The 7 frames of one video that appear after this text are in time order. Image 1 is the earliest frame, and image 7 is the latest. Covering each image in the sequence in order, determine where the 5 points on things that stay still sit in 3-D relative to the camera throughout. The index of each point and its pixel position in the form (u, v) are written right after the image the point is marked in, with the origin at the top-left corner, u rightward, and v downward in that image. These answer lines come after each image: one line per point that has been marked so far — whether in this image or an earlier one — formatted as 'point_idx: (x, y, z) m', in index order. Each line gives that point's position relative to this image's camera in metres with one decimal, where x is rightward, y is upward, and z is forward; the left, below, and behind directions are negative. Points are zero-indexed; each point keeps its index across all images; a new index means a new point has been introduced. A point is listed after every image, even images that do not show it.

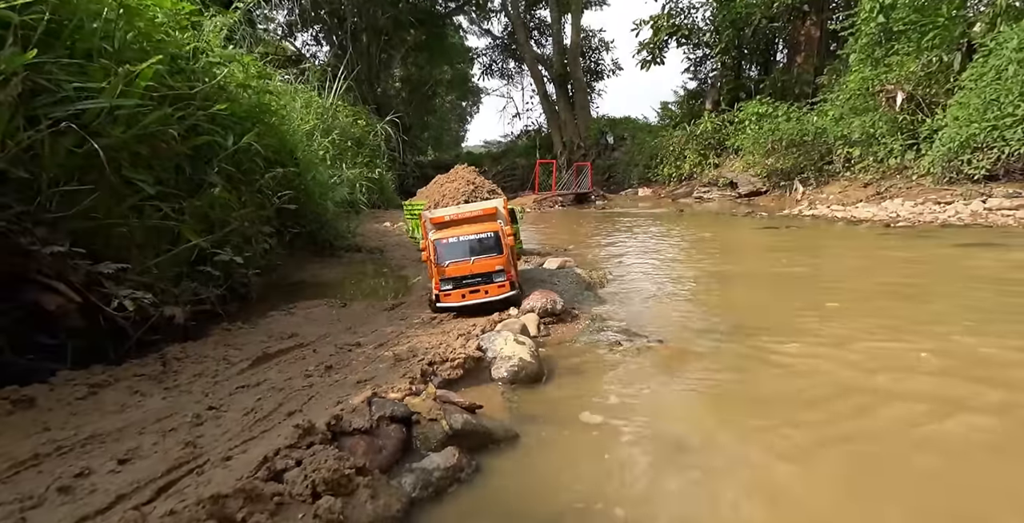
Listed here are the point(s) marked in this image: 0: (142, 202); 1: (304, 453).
0: (-3.5, +0.6, +4.8) m
1: (-1.1, -1.0, +2.6) m
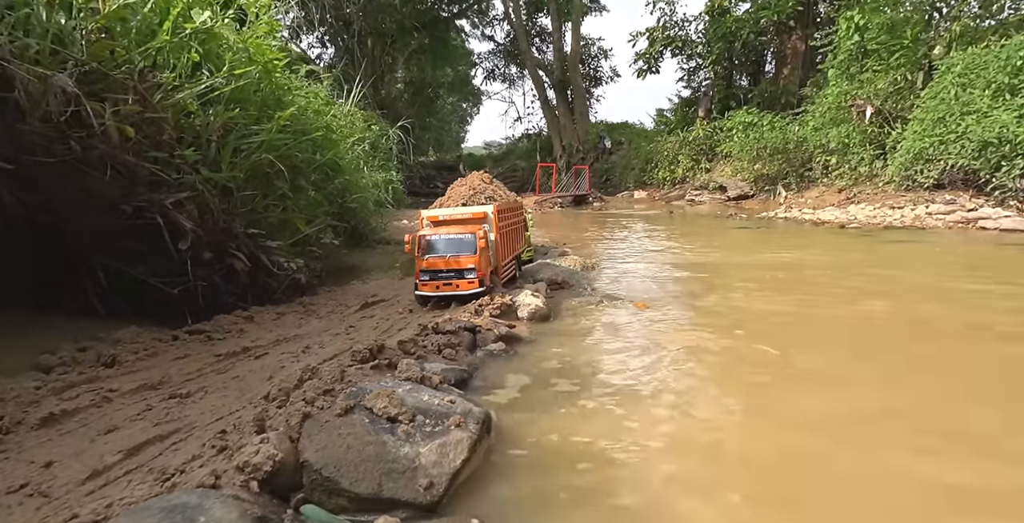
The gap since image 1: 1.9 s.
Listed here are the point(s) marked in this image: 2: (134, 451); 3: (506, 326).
0: (-3.2, +0.8, +7.1) m
1: (-0.8, -0.7, +4.9) m
2: (-2.1, -1.1, +2.8) m
3: (-0.1, -0.7, +5.6) m
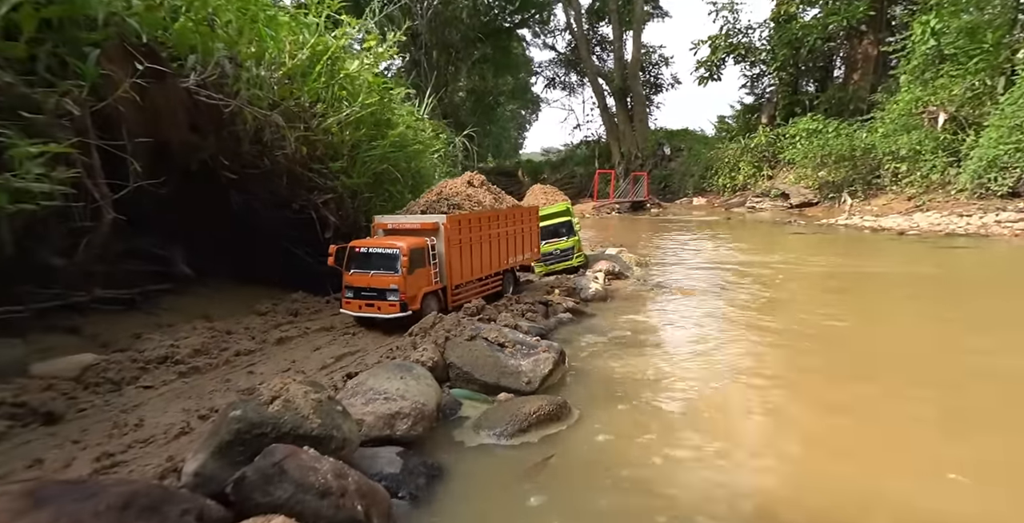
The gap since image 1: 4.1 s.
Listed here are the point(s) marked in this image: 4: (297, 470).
0: (-2.1, +1.0, +8.8) m
1: (0.0, -0.6, +6.4) m
2: (-1.5, -0.8, +4.4) m
3: (+0.8, -0.6, +6.9) m
4: (-0.9, -0.9, +2.1) m
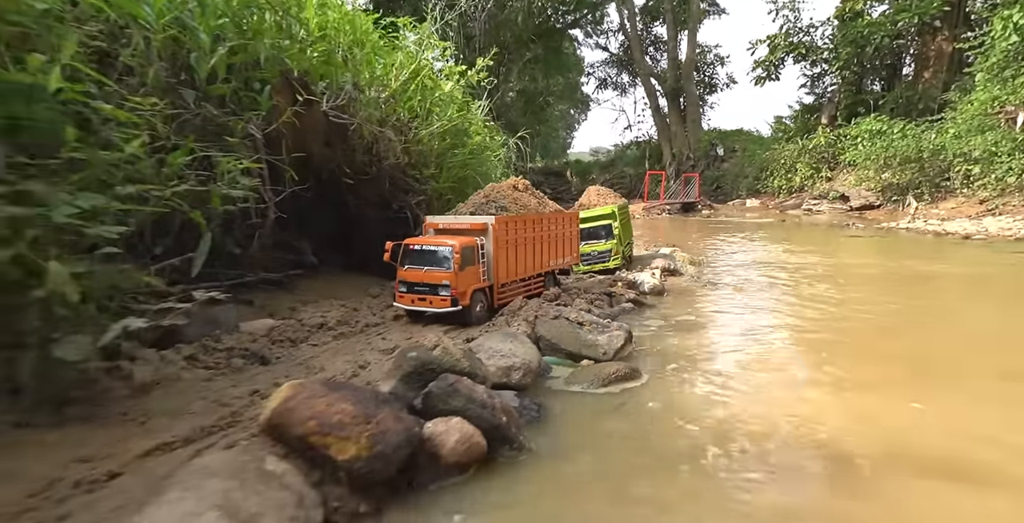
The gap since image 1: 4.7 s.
0: (-0.9, +1.1, +9.9) m
1: (+1.0, -0.5, +7.3) m
2: (-0.7, -0.8, +5.4) m
3: (+1.9, -0.5, +7.8) m
4: (-0.3, -0.8, +3.0) m
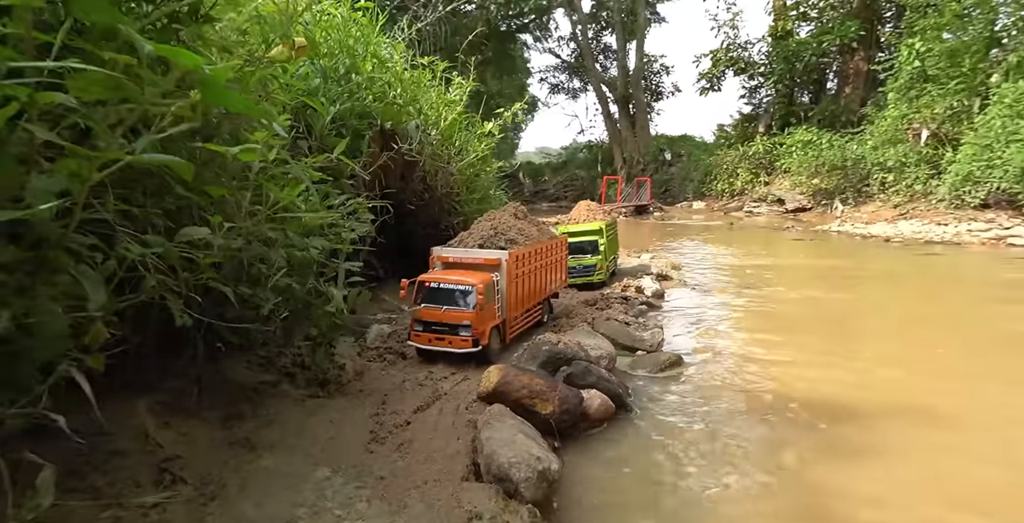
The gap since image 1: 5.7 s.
0: (-0.6, +0.9, +11.3) m
1: (+1.5, -0.7, +8.9) m
2: (0.0, -0.9, +6.9) m
3: (+2.4, -0.7, +9.4) m
4: (+0.7, -1.0, +4.5) m
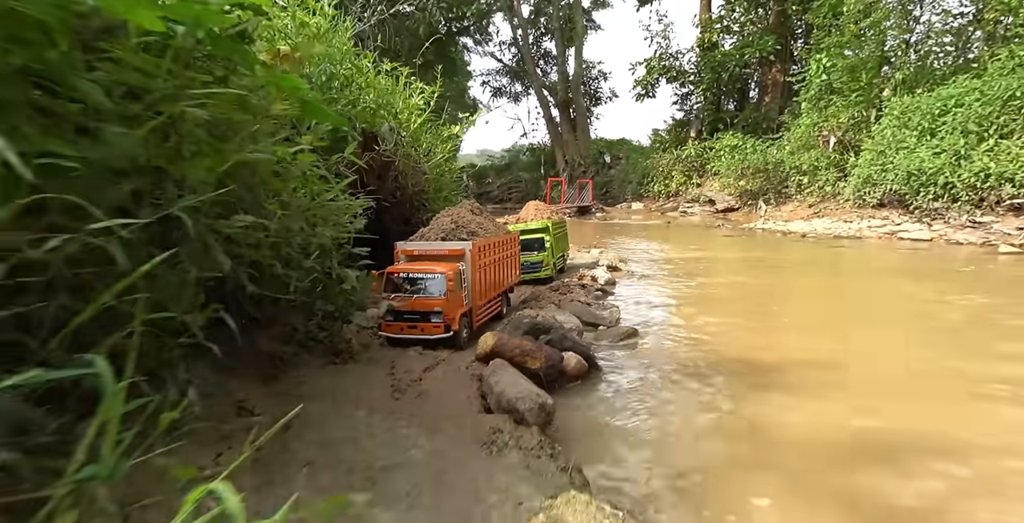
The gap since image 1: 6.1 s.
0: (-1.5, +1.0, +12.0) m
1: (+0.9, -0.5, +9.8) m
2: (-0.4, -0.8, +7.6) m
3: (+1.6, -0.5, +10.5) m
4: (+0.5, -0.8, +5.4) m
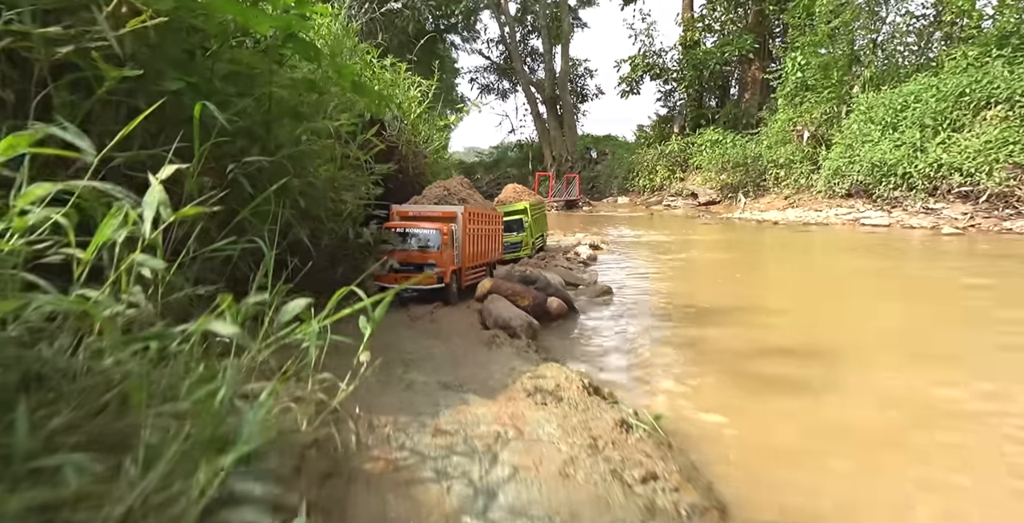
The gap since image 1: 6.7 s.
0: (-1.8, +1.5, +13.0) m
1: (+0.7, 0.0, +10.9) m
2: (-0.5, -0.3, +8.7) m
3: (+1.4, 0.0, +11.6) m
4: (+0.4, -0.3, +6.5) m
